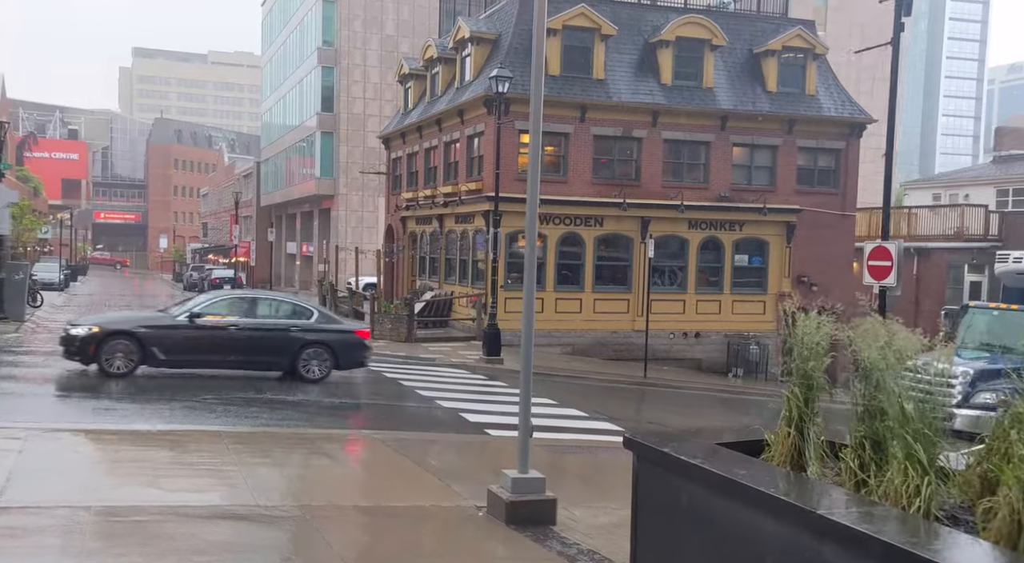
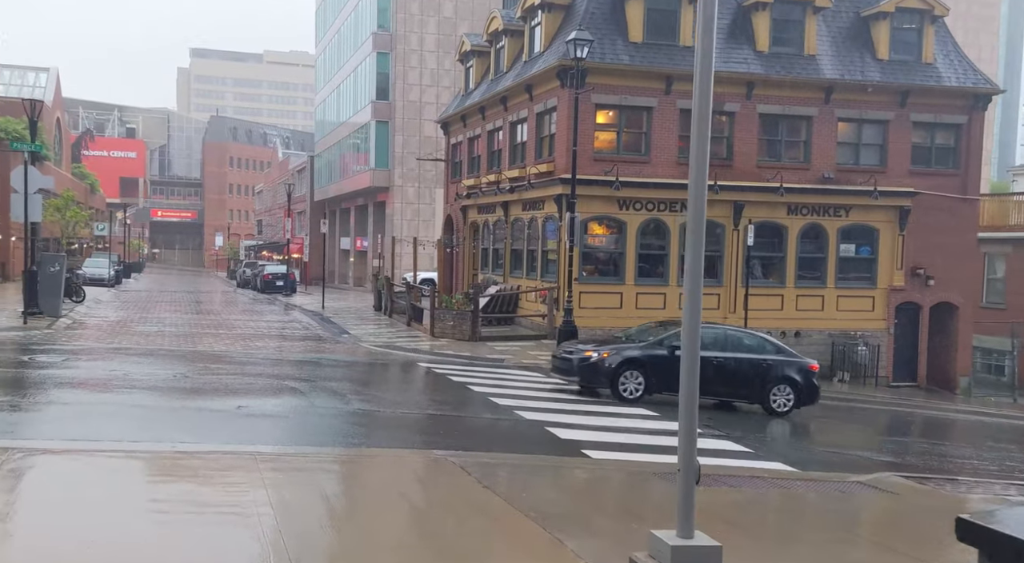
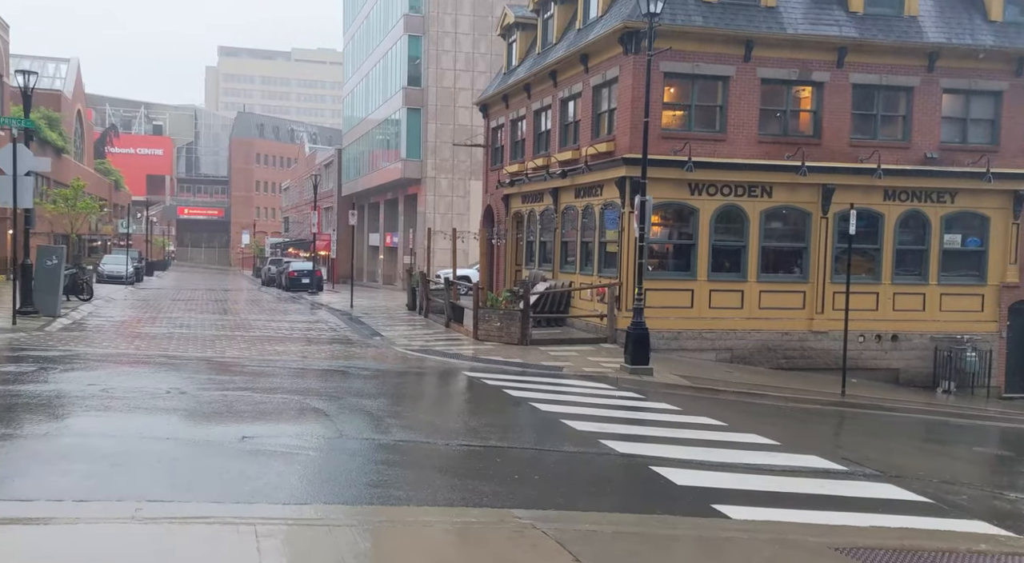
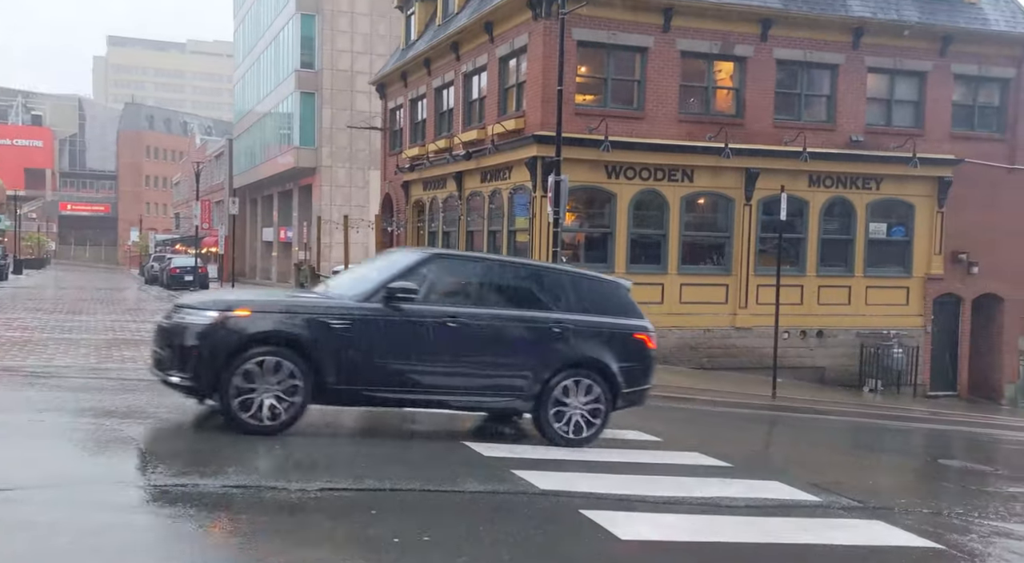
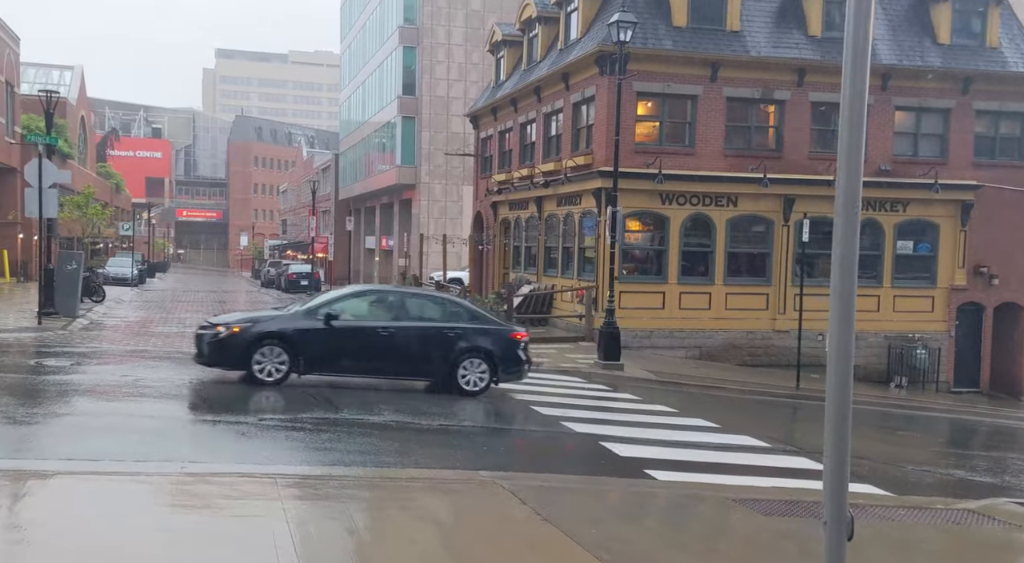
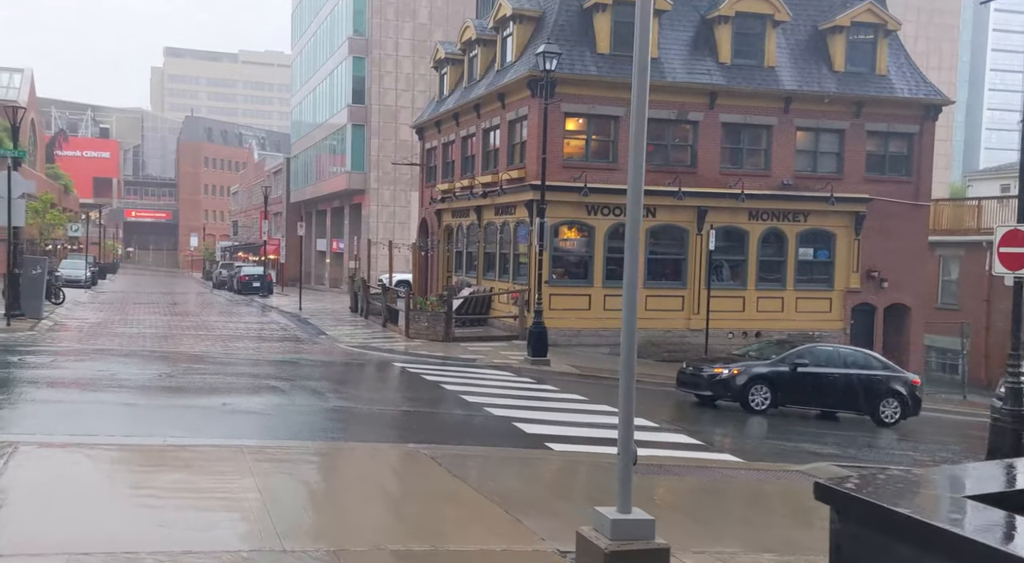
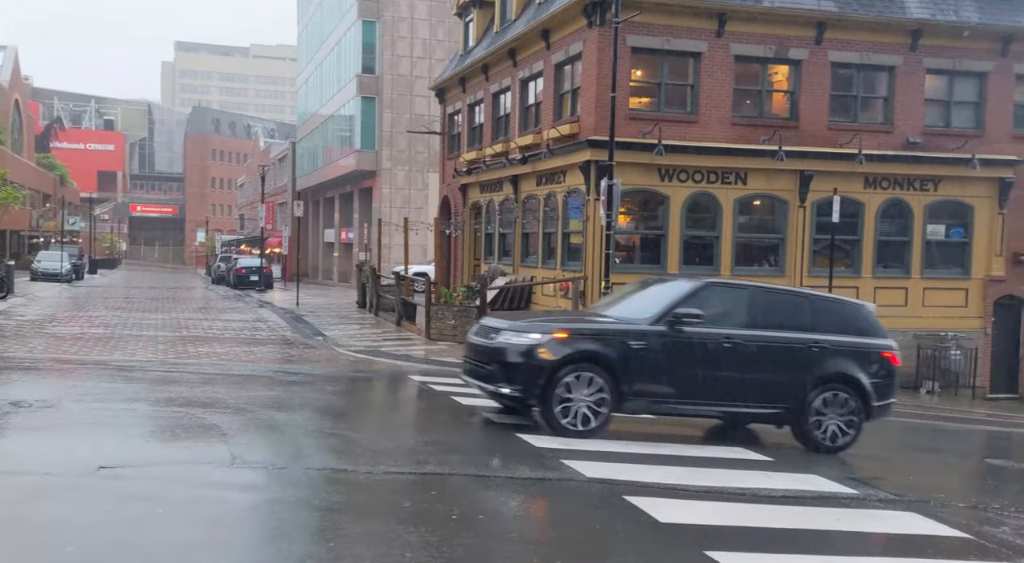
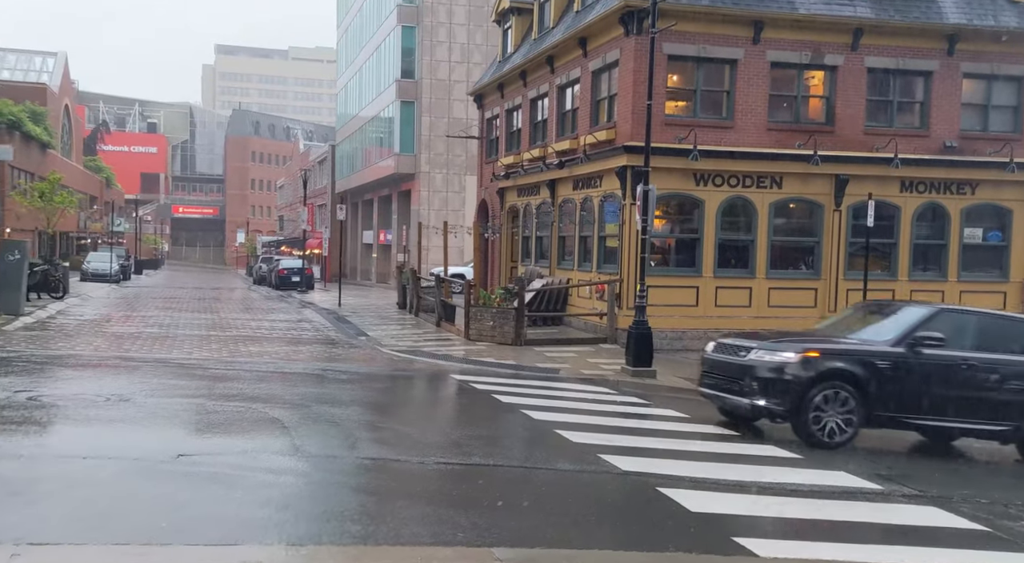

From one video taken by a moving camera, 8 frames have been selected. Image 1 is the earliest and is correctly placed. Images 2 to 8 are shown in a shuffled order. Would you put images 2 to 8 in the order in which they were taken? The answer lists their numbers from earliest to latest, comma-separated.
6, 2, 5, 3, 8, 7, 4
